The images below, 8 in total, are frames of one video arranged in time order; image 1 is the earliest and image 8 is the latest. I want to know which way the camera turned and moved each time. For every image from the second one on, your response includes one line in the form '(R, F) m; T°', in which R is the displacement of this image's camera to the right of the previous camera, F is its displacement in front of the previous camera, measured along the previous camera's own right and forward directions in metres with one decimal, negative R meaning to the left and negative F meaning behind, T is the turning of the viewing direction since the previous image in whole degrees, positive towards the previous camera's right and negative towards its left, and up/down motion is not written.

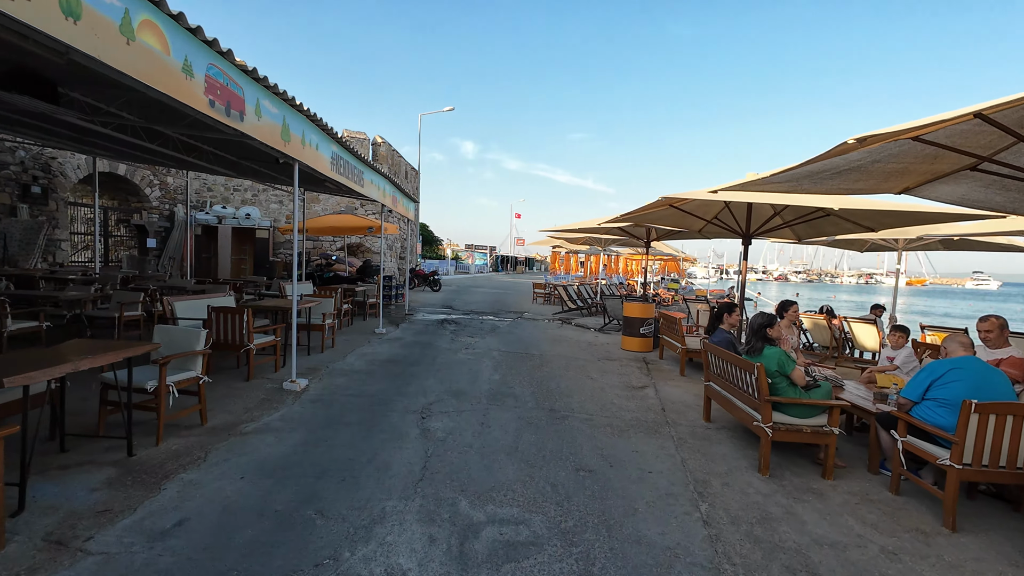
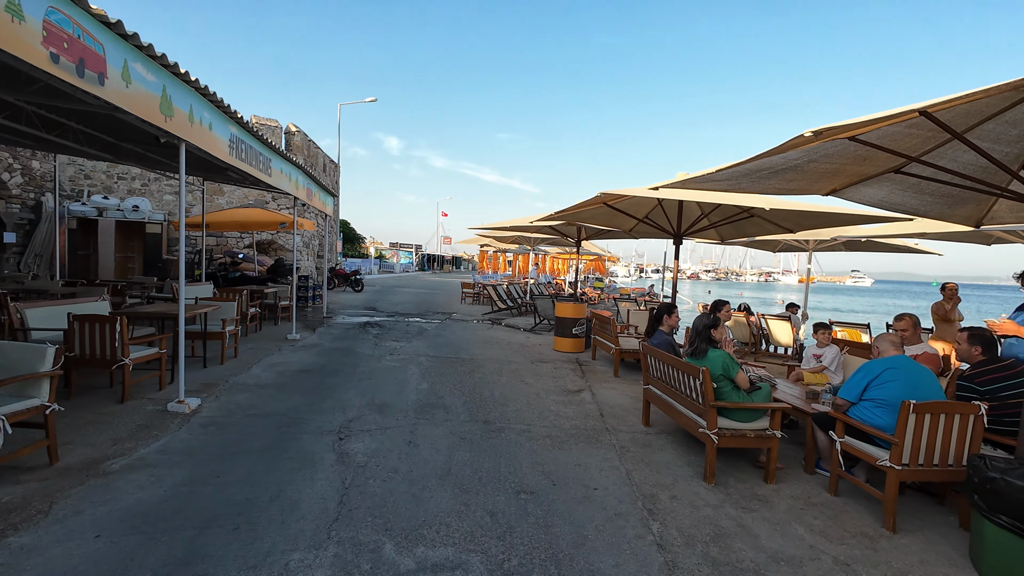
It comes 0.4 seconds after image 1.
(0.0, +0.4) m; +9°
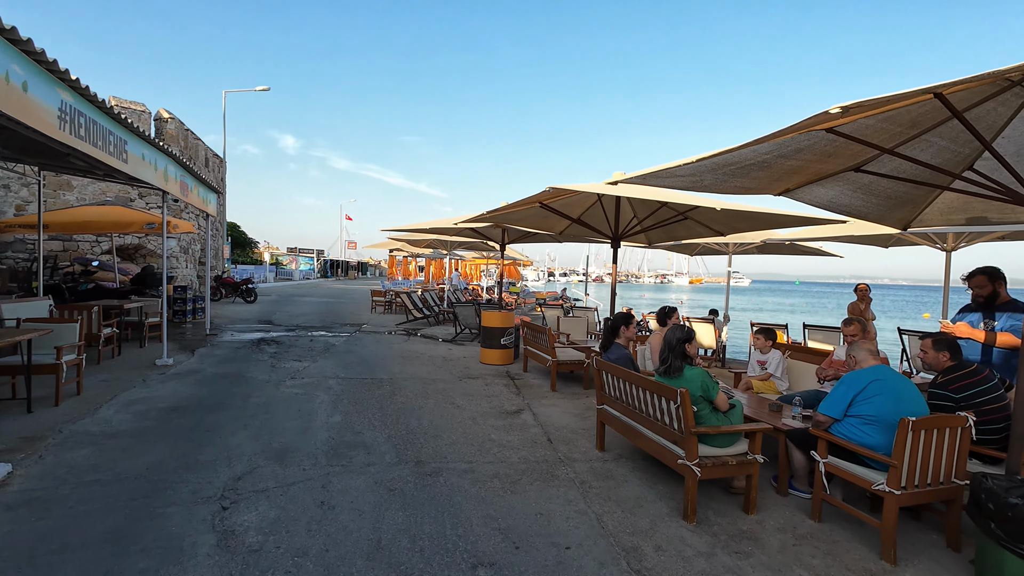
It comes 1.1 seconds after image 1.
(-0.2, +0.8) m; +11°
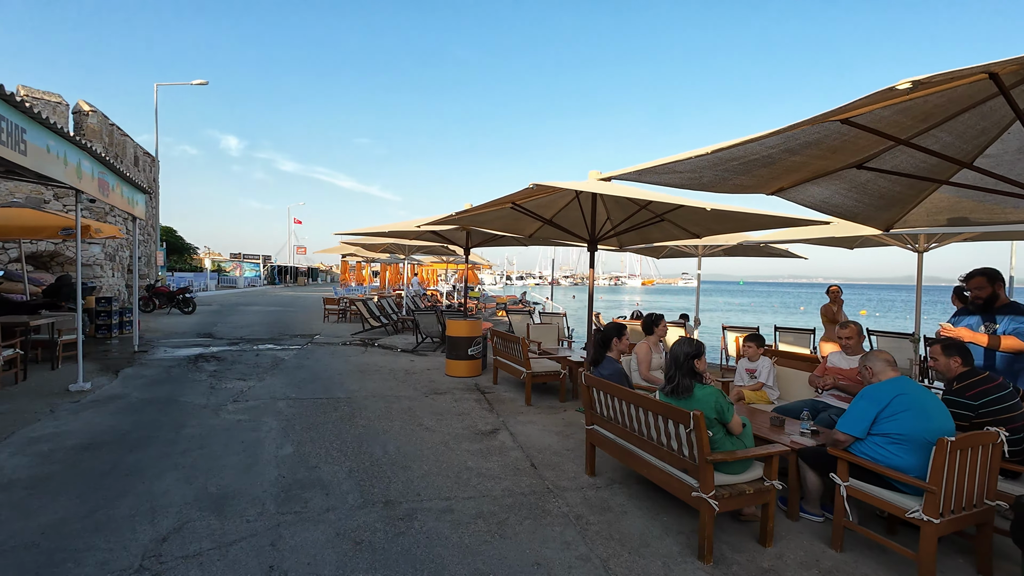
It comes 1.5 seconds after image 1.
(-0.2, +0.5) m; +5°
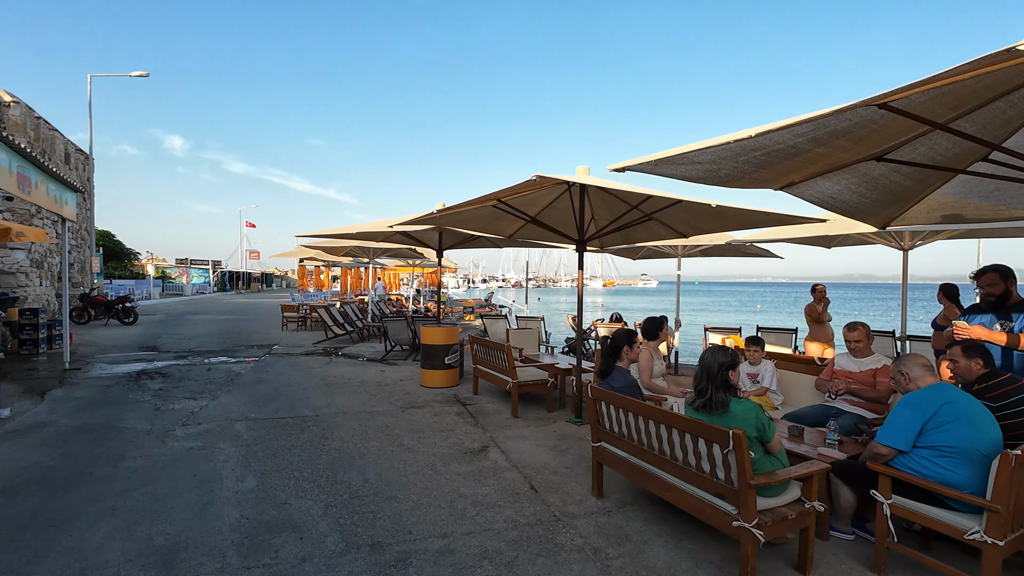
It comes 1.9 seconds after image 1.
(-0.3, +0.4) m; +5°
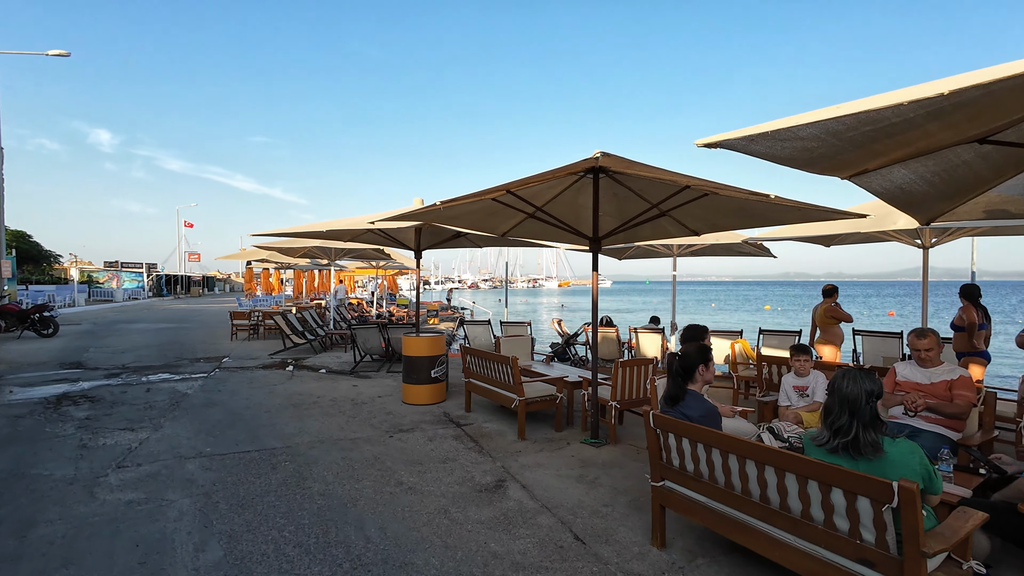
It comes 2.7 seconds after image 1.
(-0.6, +0.8) m; +5°
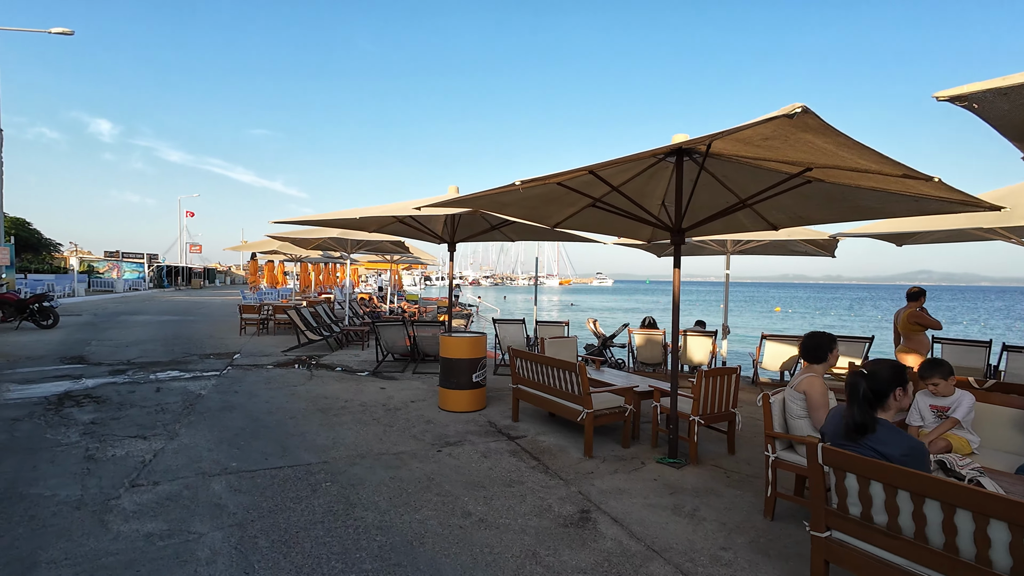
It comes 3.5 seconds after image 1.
(-0.7, +0.7) m; 0°
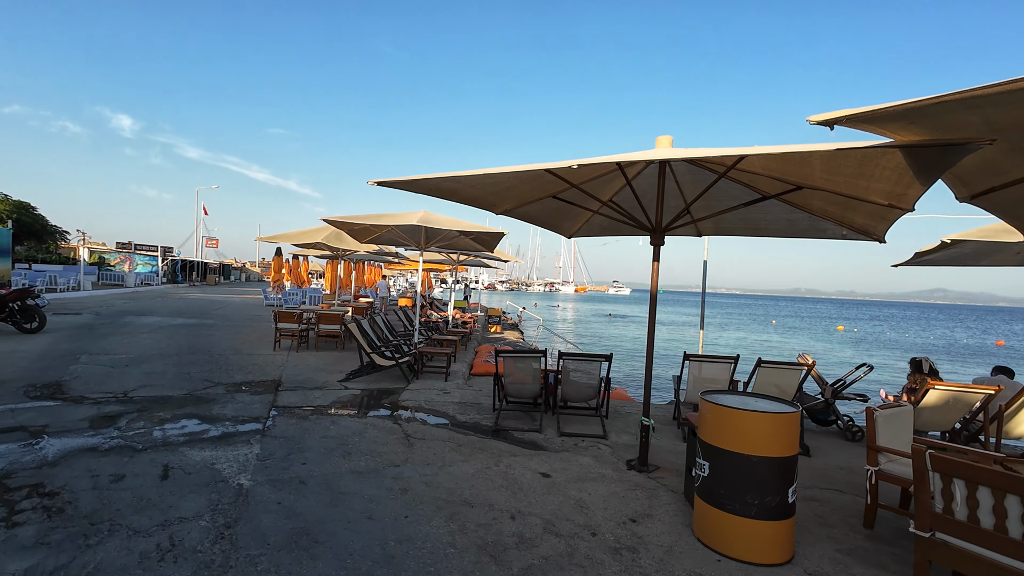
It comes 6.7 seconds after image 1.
(-2.3, +3.1) m; -1°
